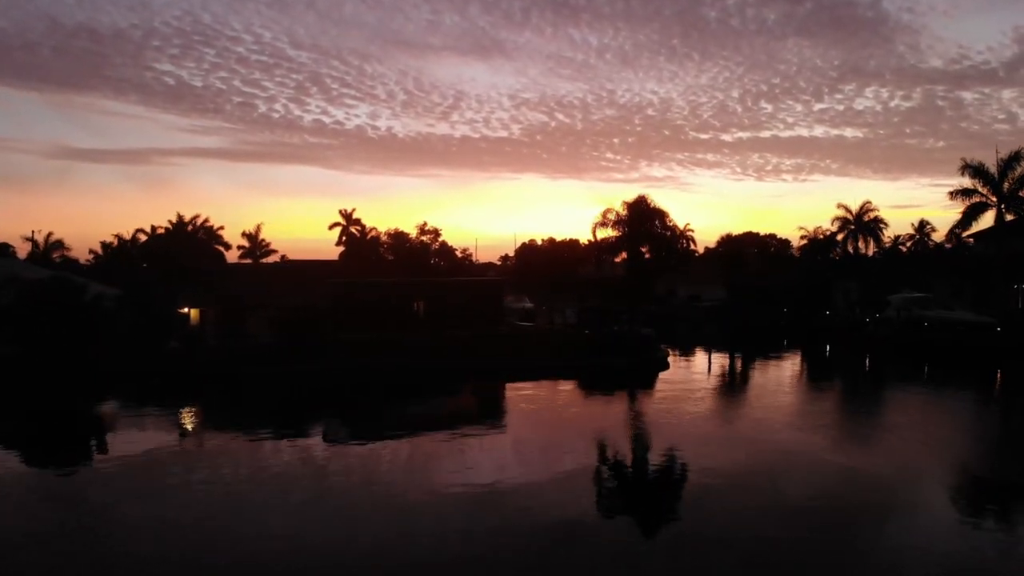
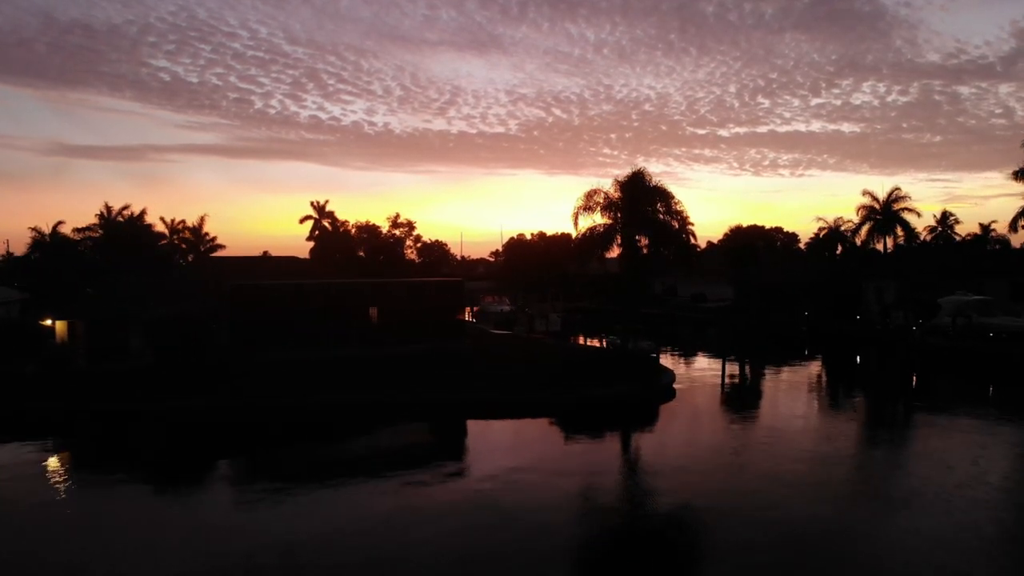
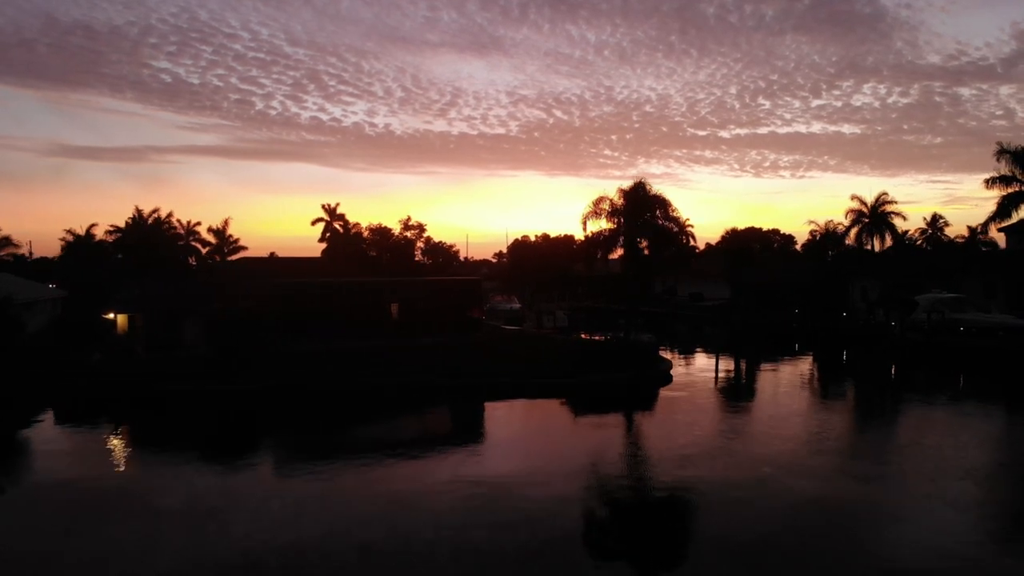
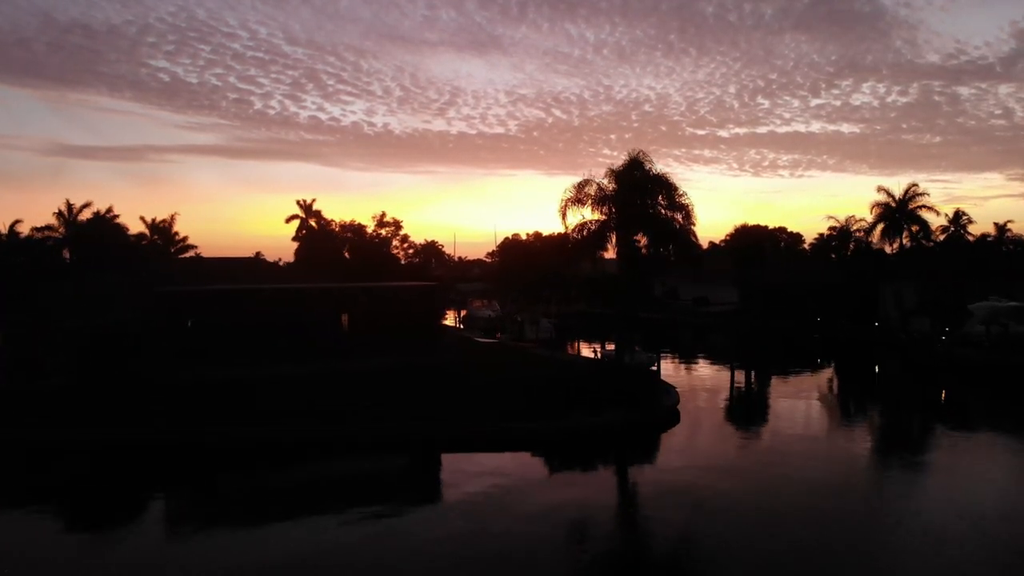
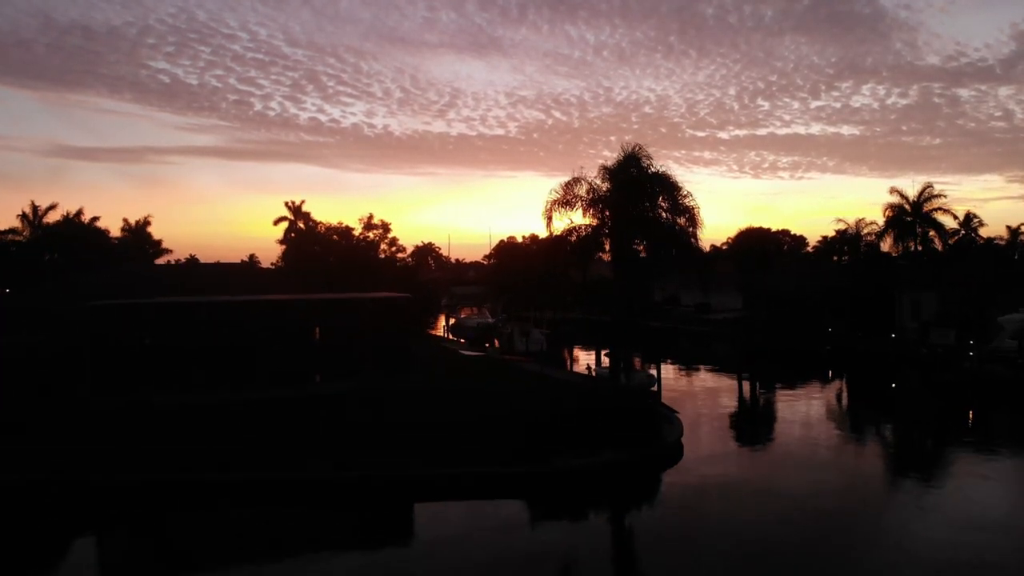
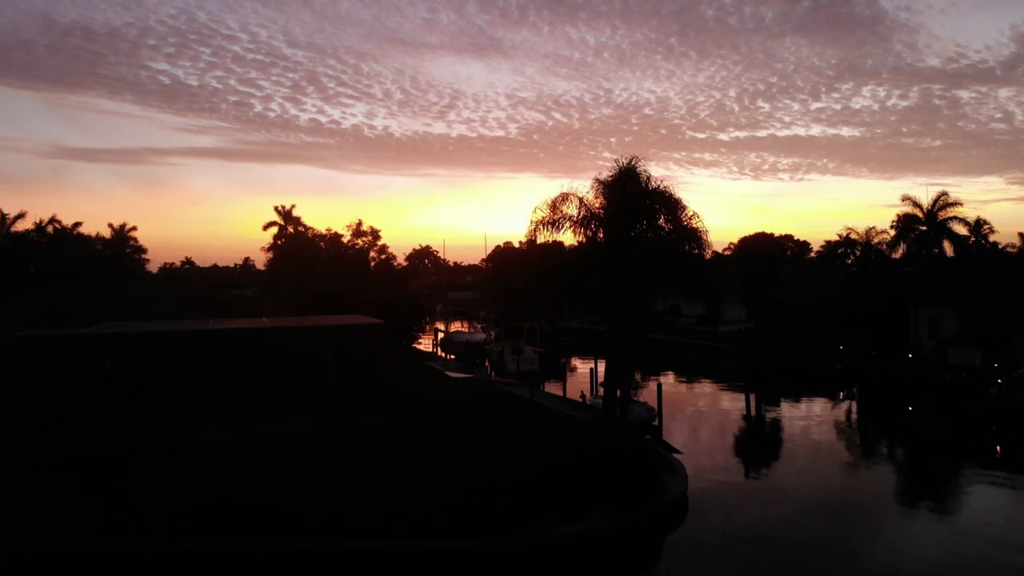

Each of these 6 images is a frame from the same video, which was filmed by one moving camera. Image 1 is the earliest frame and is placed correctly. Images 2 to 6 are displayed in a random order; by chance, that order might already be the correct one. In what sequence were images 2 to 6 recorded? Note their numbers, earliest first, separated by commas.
3, 2, 4, 5, 6
